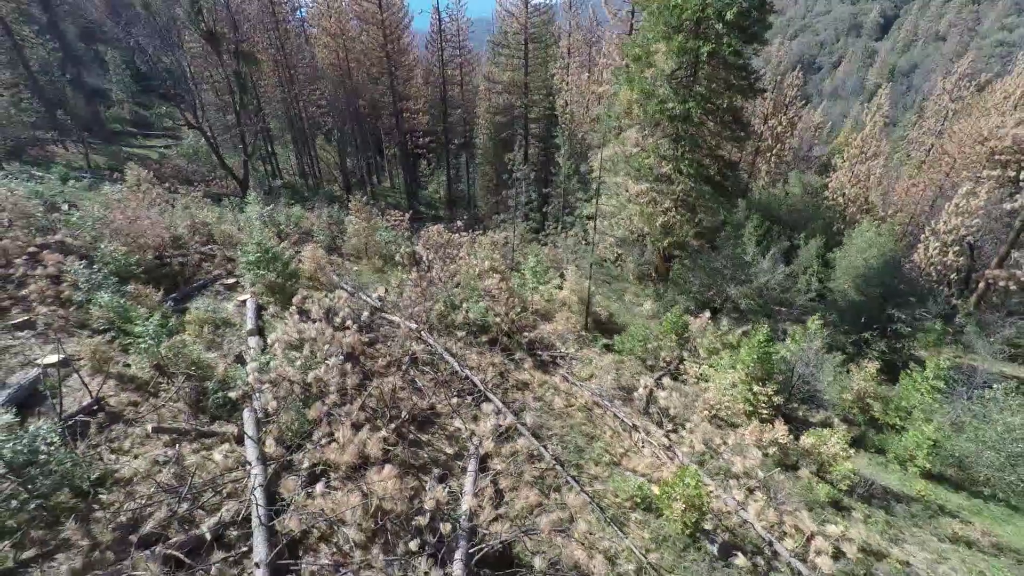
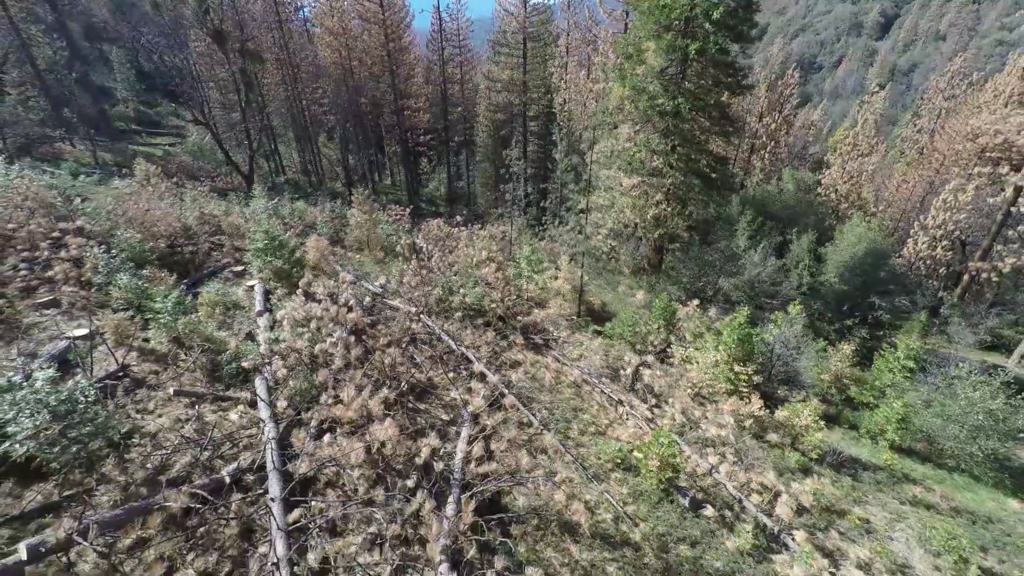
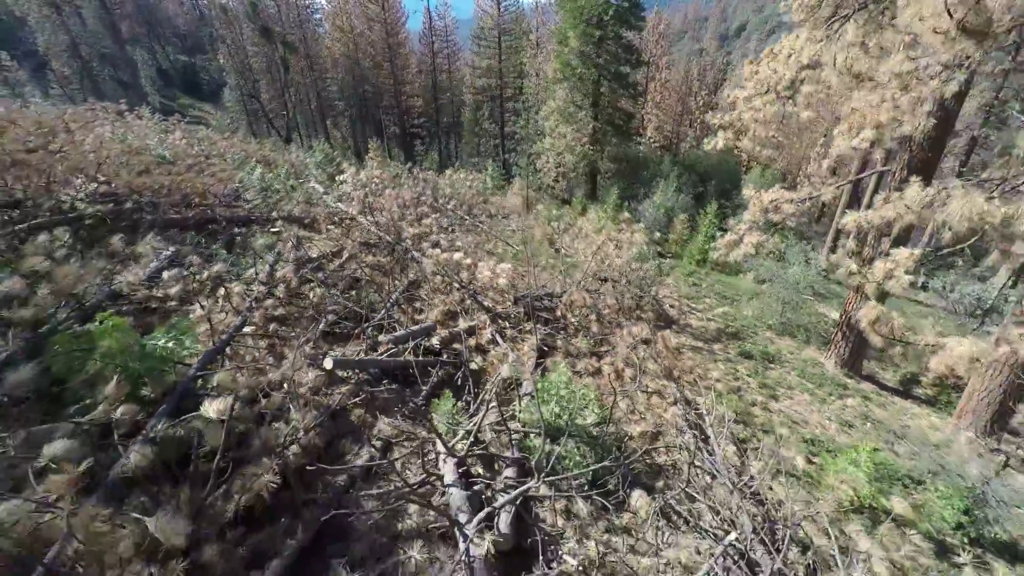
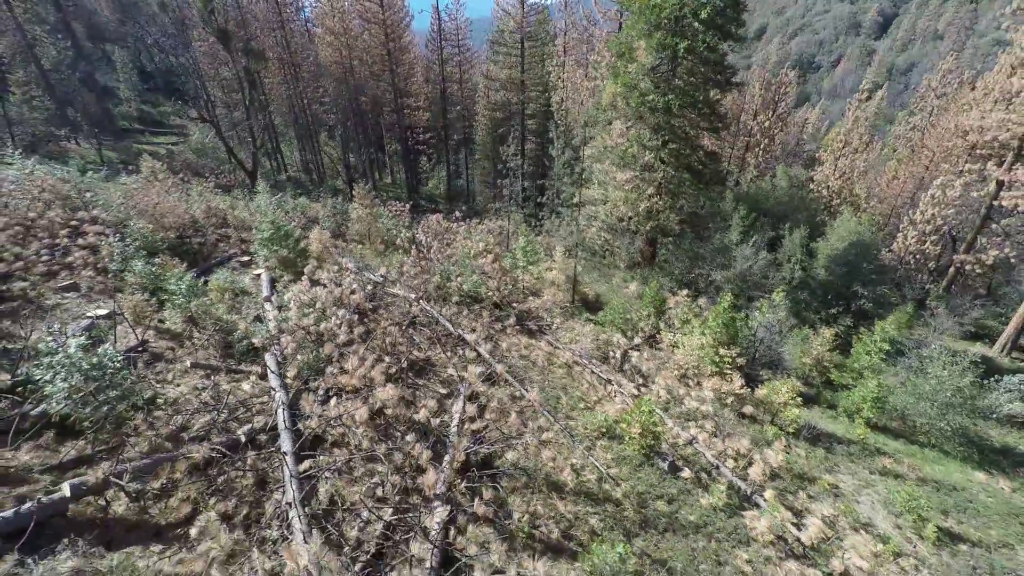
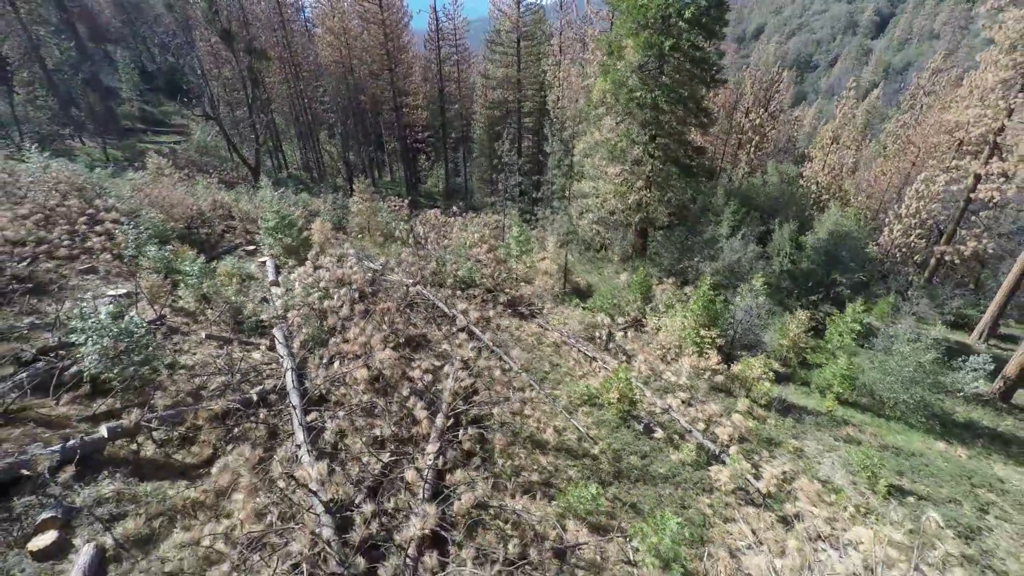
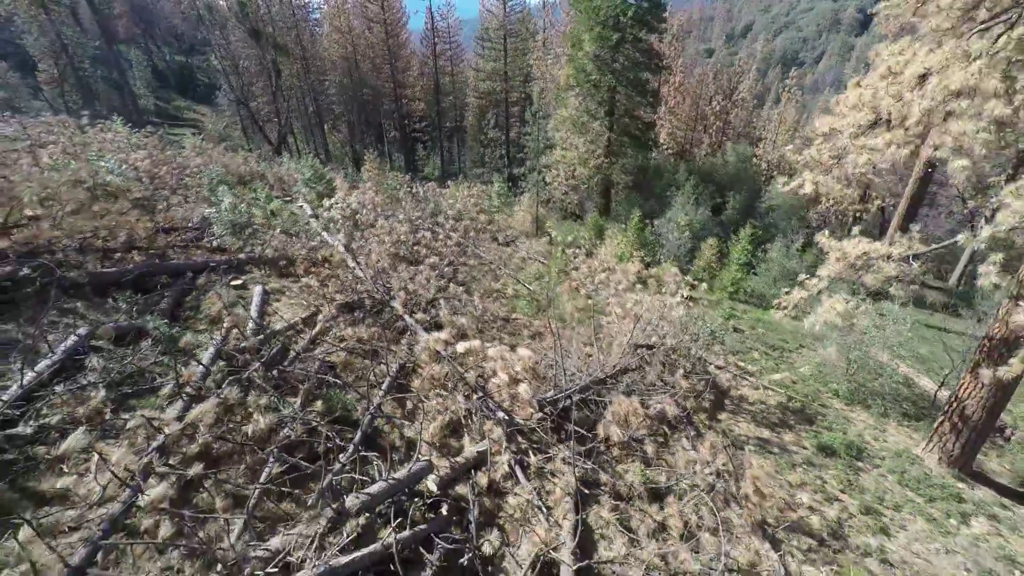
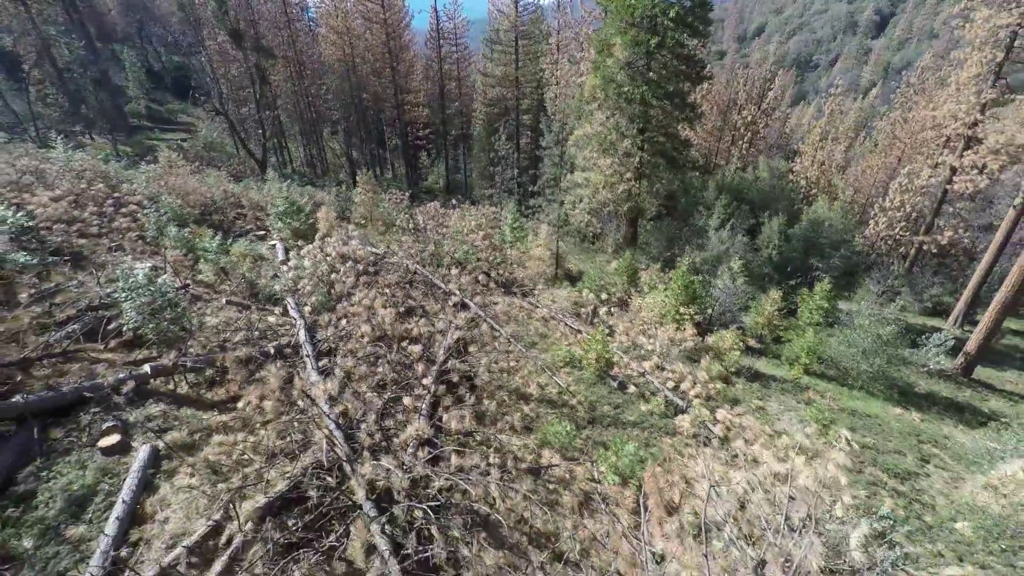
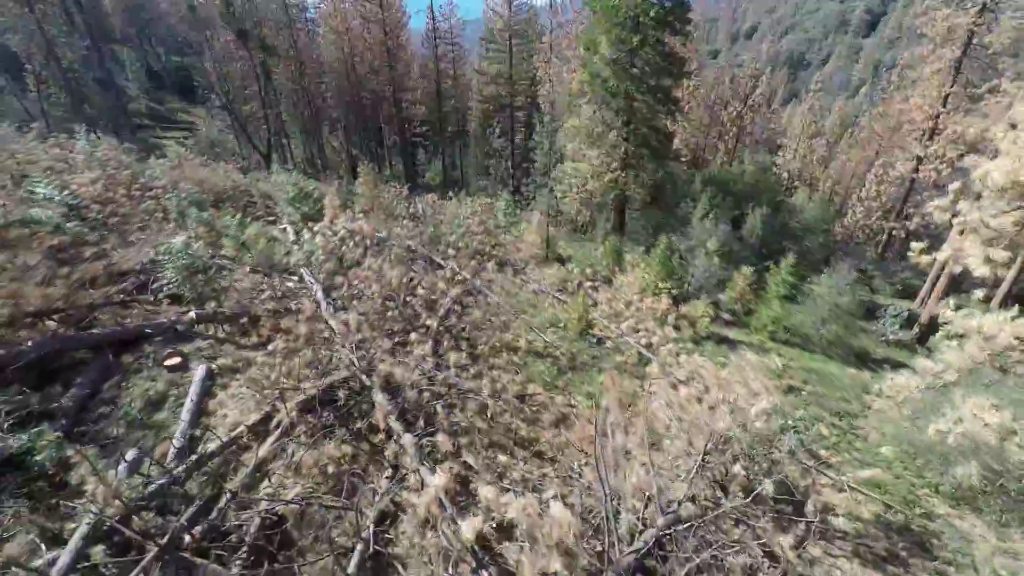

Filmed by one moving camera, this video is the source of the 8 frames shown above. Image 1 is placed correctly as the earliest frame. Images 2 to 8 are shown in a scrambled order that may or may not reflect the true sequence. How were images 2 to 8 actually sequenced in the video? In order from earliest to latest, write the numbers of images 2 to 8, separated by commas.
2, 4, 5, 7, 8, 6, 3
